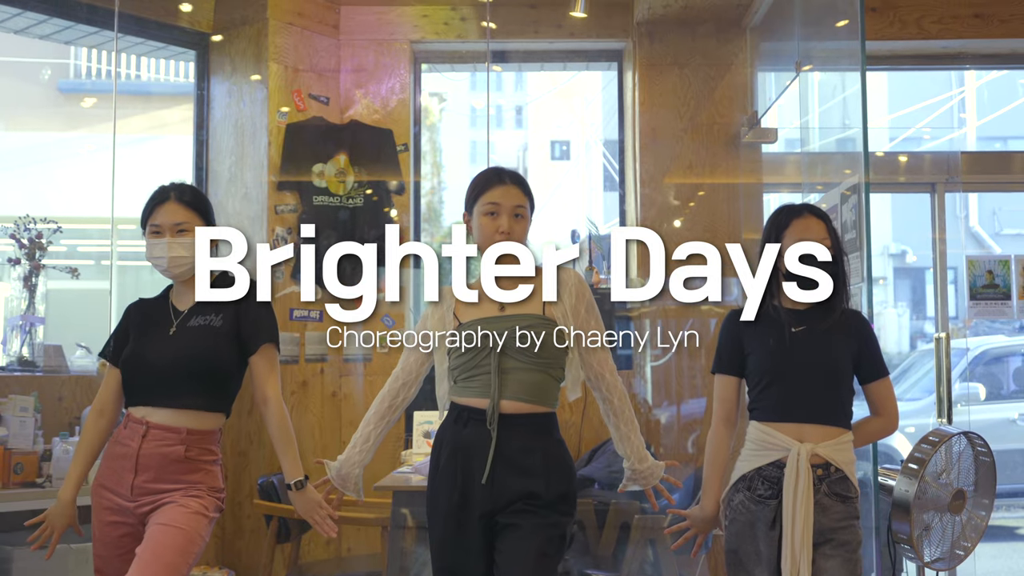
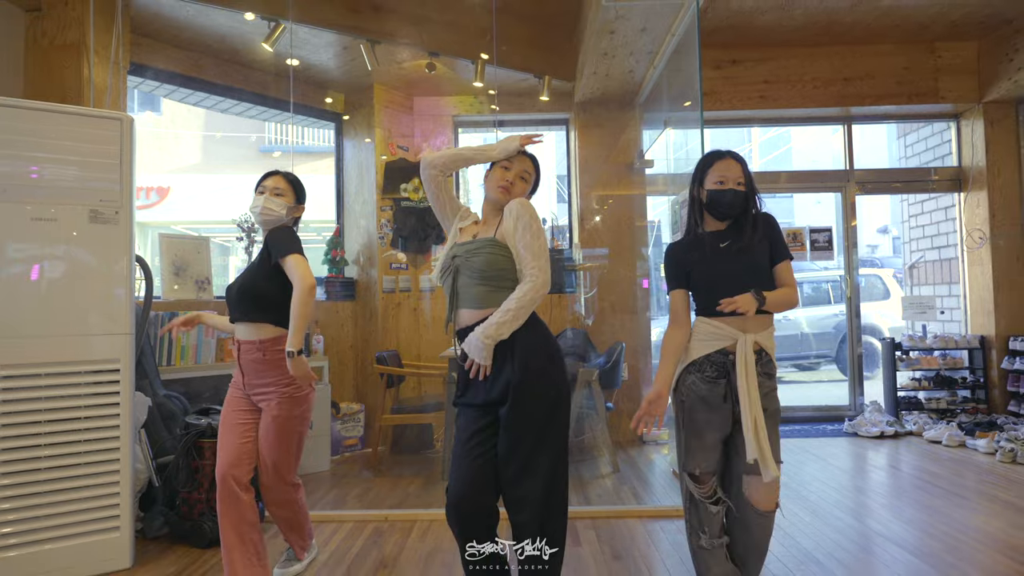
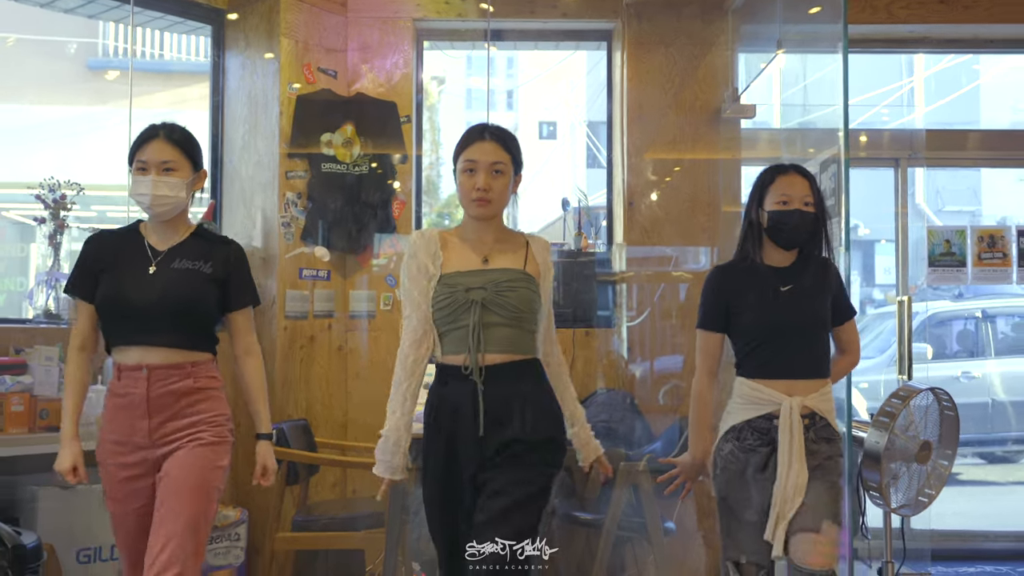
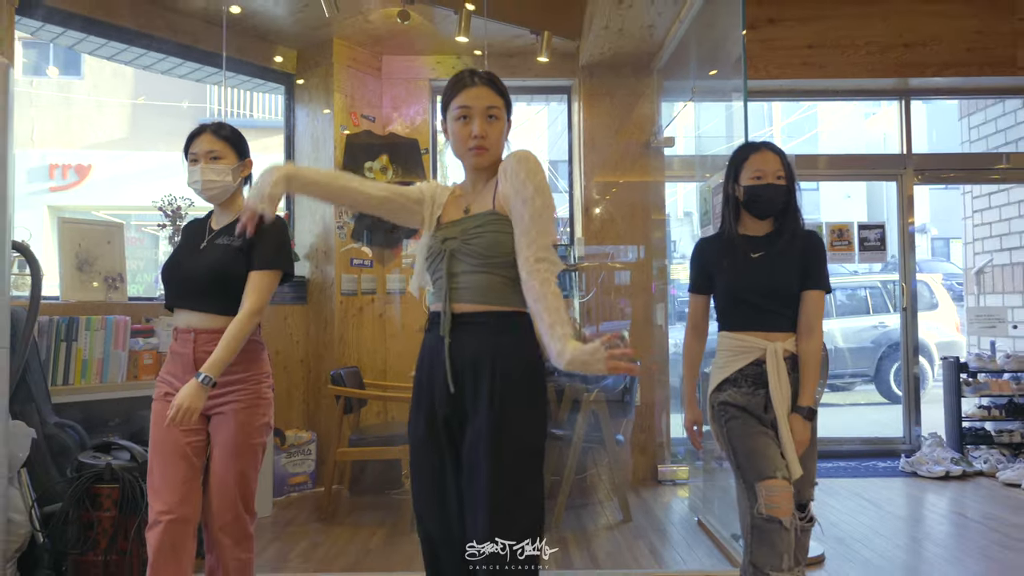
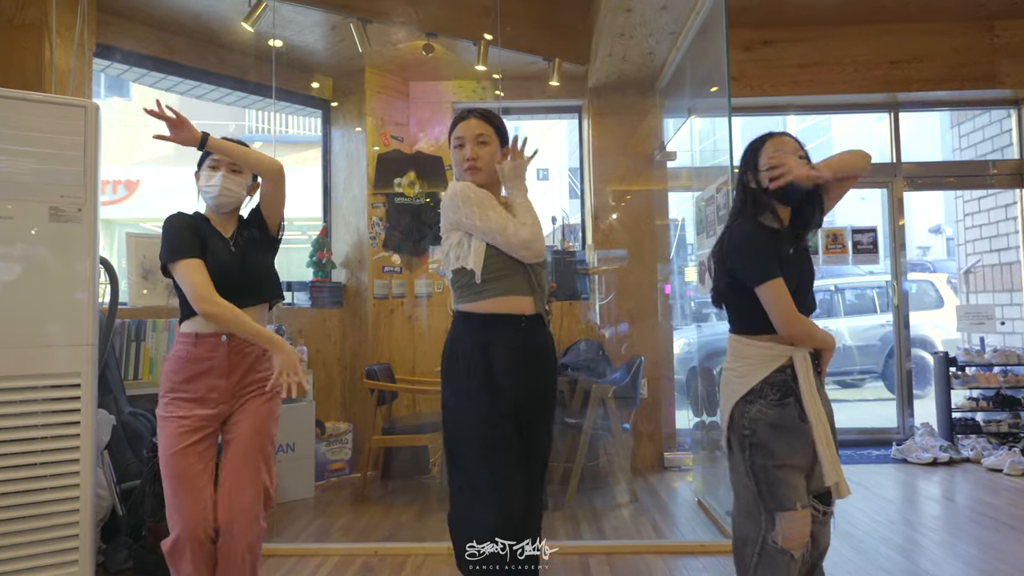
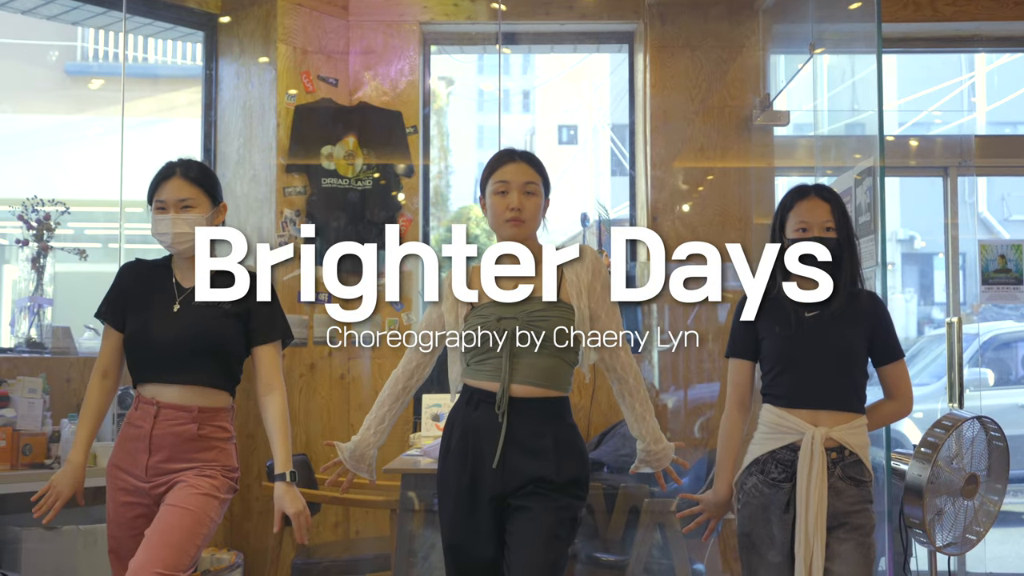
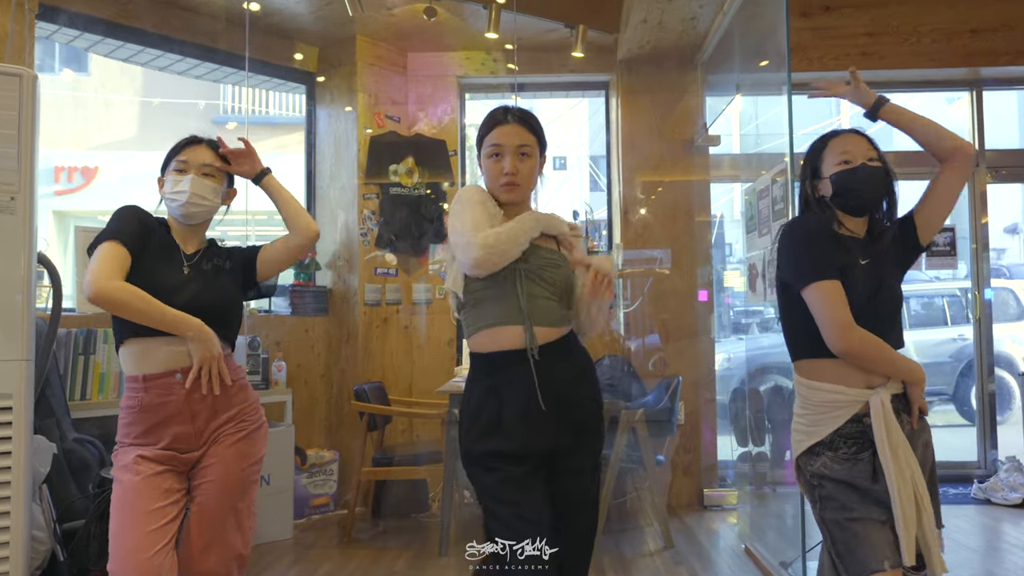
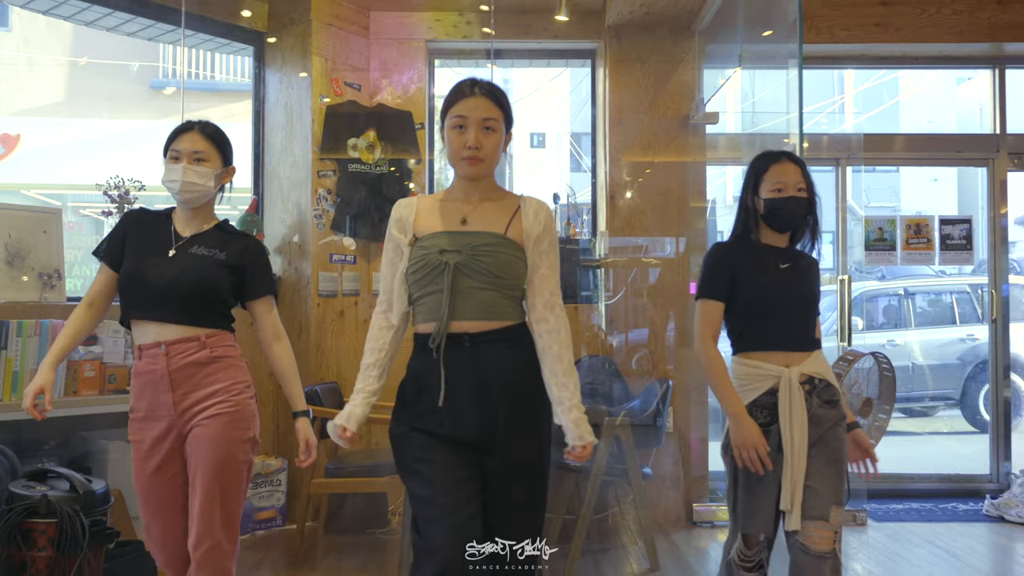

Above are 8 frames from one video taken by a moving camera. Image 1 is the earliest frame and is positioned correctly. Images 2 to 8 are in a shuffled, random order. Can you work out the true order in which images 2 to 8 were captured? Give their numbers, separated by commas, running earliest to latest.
6, 3, 8, 4, 2, 5, 7
